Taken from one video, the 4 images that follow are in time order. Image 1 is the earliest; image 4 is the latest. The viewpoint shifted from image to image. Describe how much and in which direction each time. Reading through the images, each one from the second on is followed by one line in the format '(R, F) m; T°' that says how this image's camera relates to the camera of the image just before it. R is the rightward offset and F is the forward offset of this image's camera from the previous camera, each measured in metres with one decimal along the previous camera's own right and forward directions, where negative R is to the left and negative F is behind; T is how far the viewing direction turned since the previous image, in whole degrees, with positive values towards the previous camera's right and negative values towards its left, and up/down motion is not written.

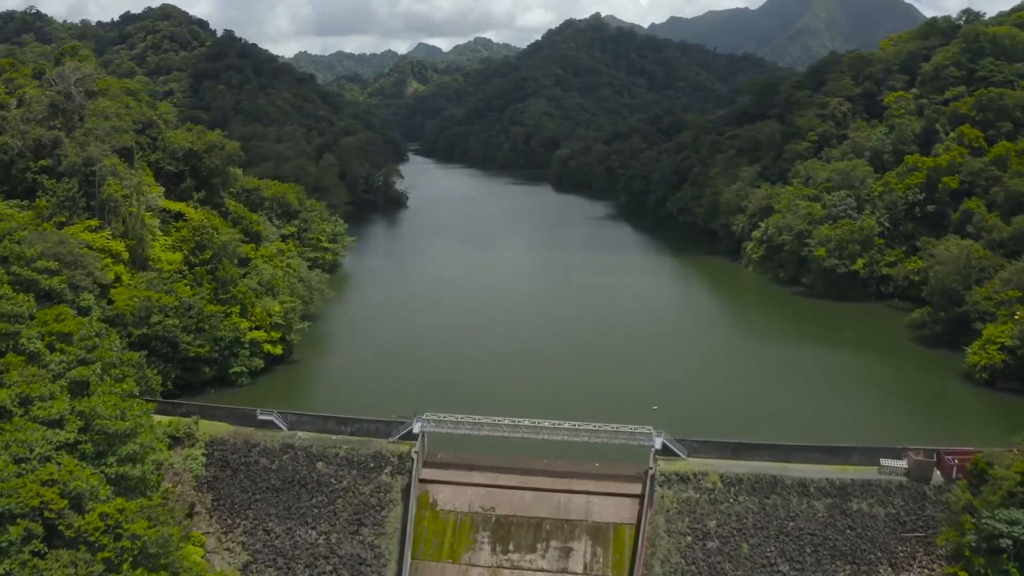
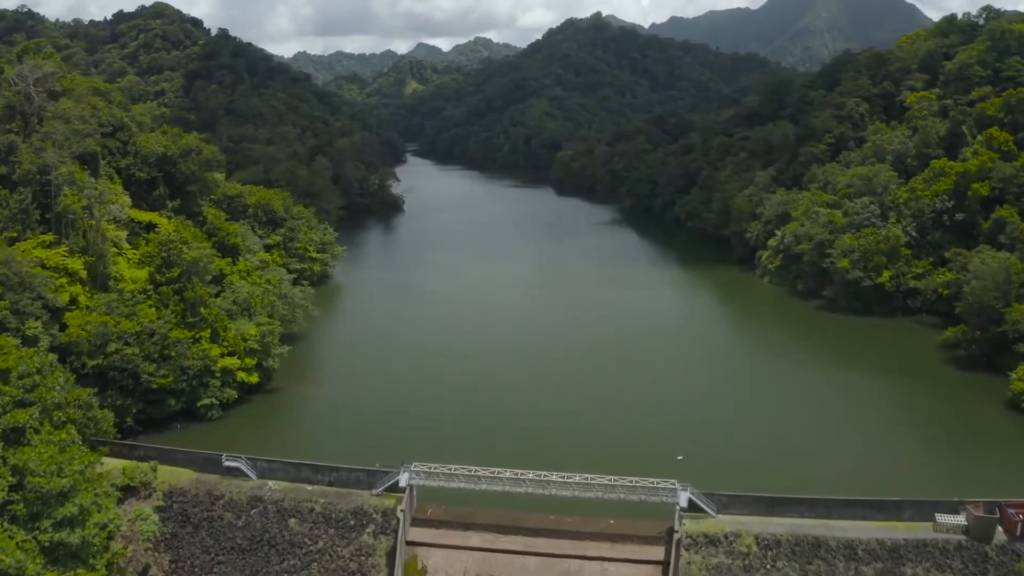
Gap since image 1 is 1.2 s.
(0.0, +2.6) m; 0°
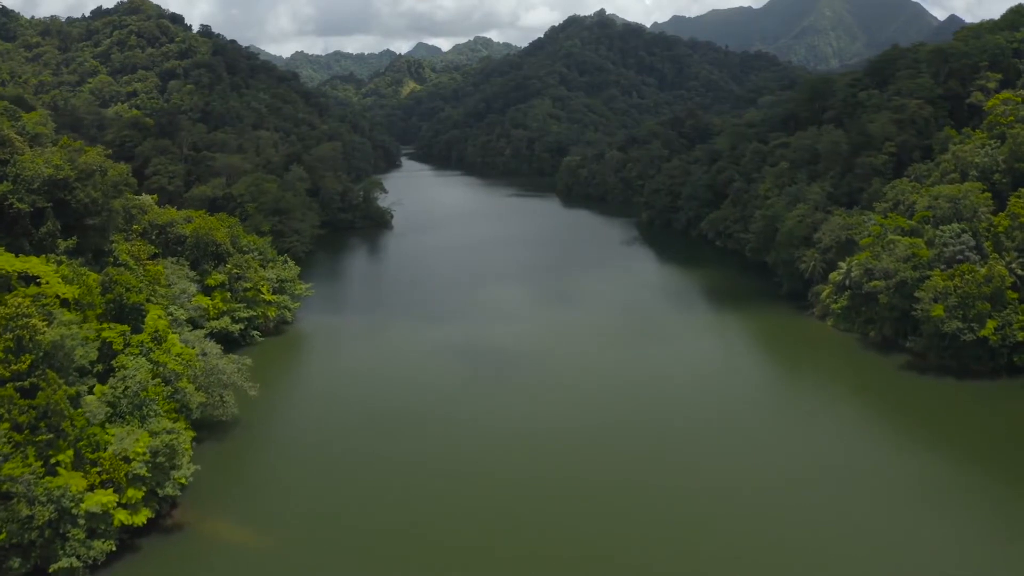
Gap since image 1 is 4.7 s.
(-0.2, +7.5) m; 0°
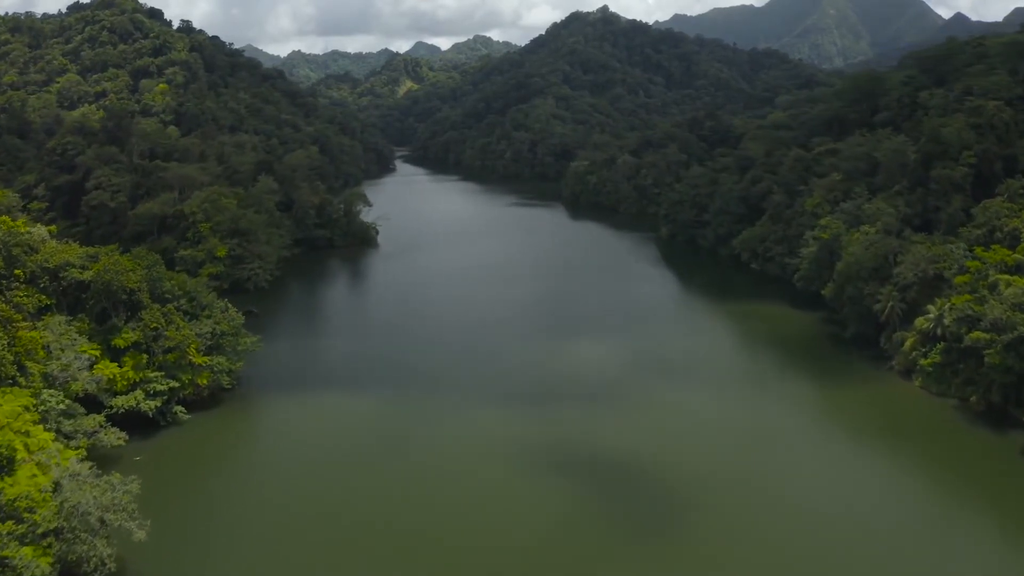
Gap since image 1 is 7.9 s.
(-0.1, +6.8) m; 0°
